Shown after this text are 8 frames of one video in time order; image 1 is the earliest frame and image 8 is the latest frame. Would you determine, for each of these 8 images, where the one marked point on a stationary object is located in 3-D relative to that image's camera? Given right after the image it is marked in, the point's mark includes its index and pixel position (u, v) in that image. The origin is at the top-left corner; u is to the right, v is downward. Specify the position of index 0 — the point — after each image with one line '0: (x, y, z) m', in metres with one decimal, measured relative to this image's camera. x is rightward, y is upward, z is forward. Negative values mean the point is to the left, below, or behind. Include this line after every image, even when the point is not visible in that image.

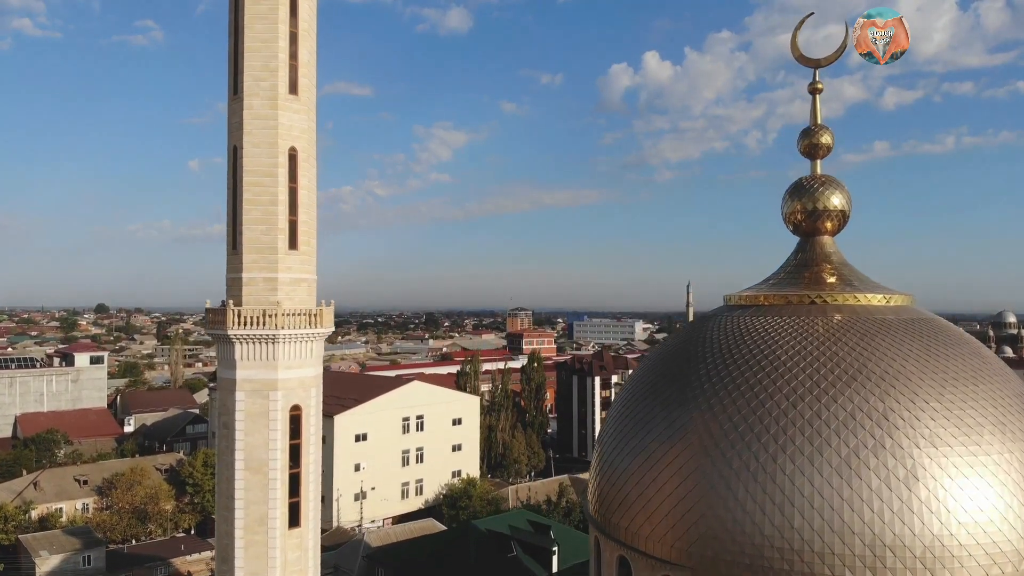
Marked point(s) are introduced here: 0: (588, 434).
0: (+2.1, -4.0, +18.1) m
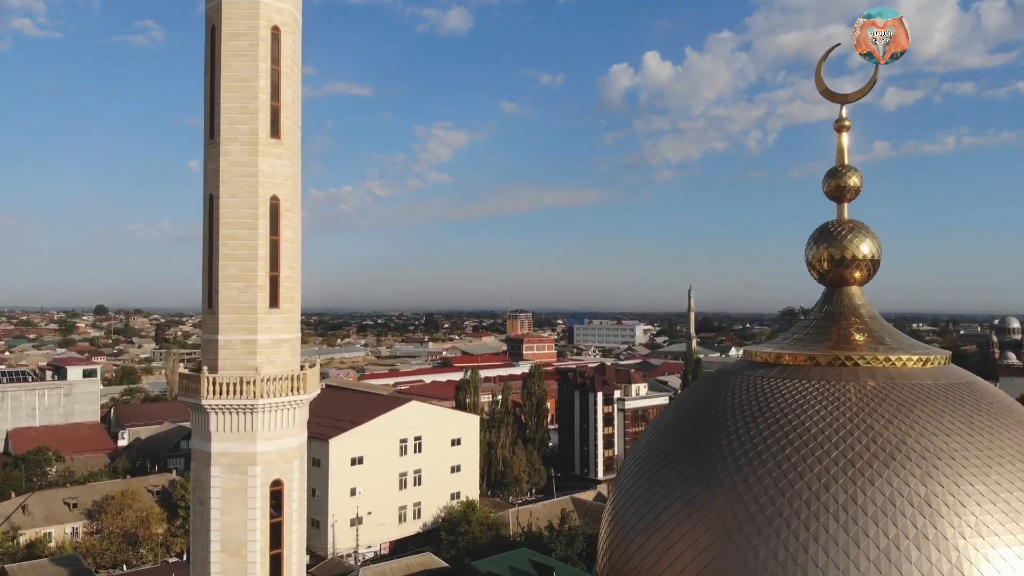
0: (+2.1, -4.4, +17.8) m
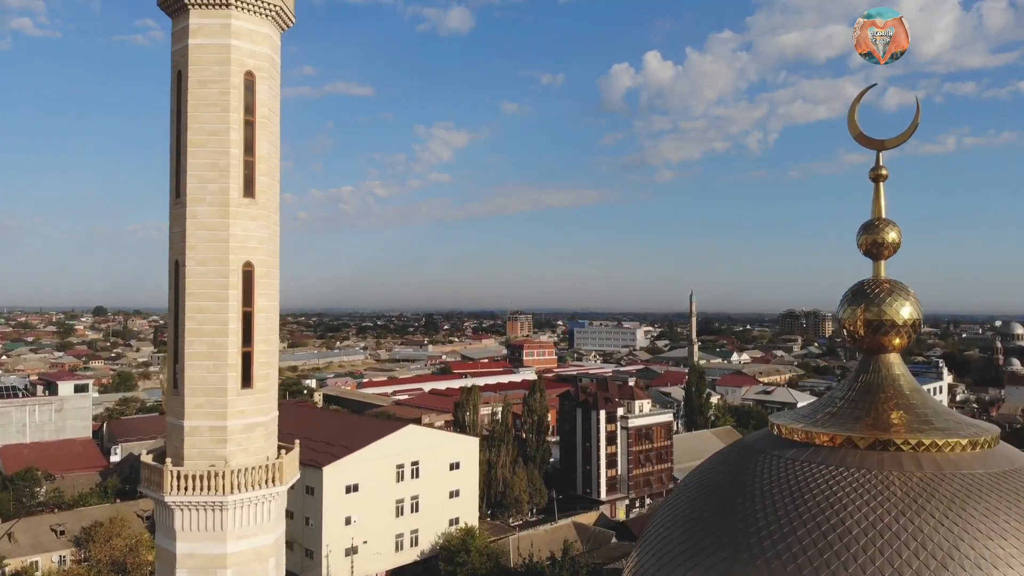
0: (+2.1, -4.8, +17.3) m
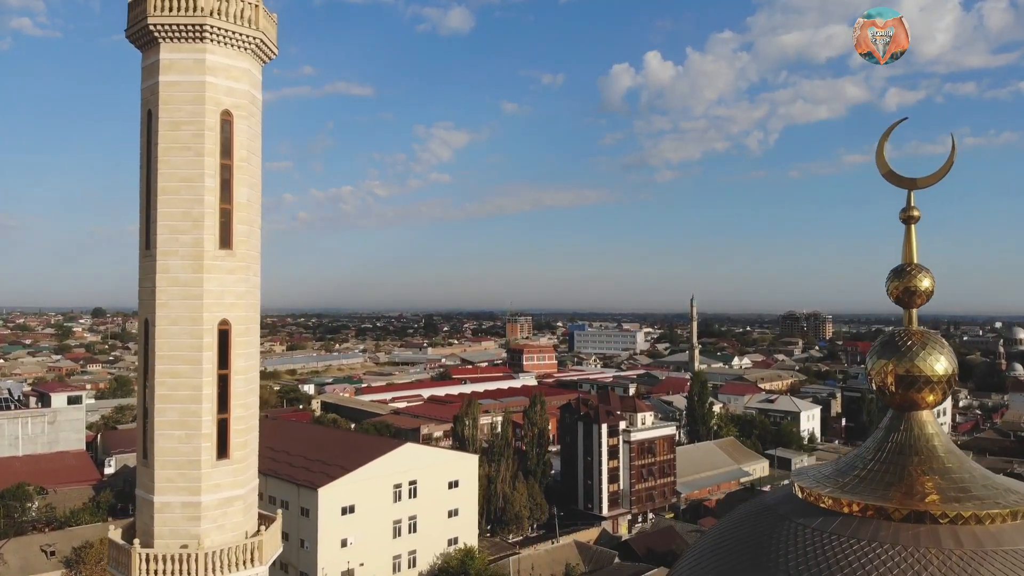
0: (+2.1, -5.1, +17.0) m
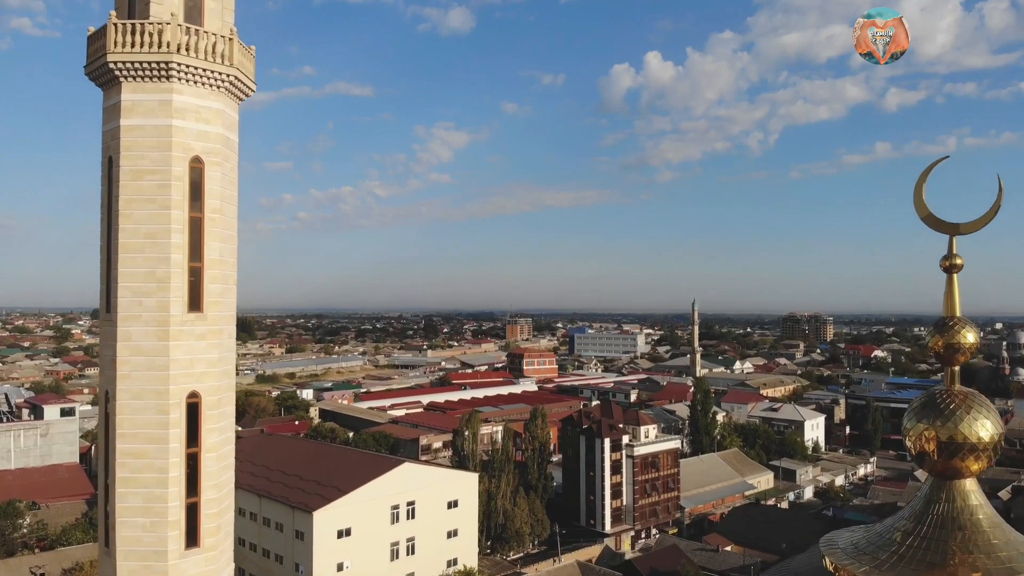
0: (+2.1, -5.3, +16.7) m
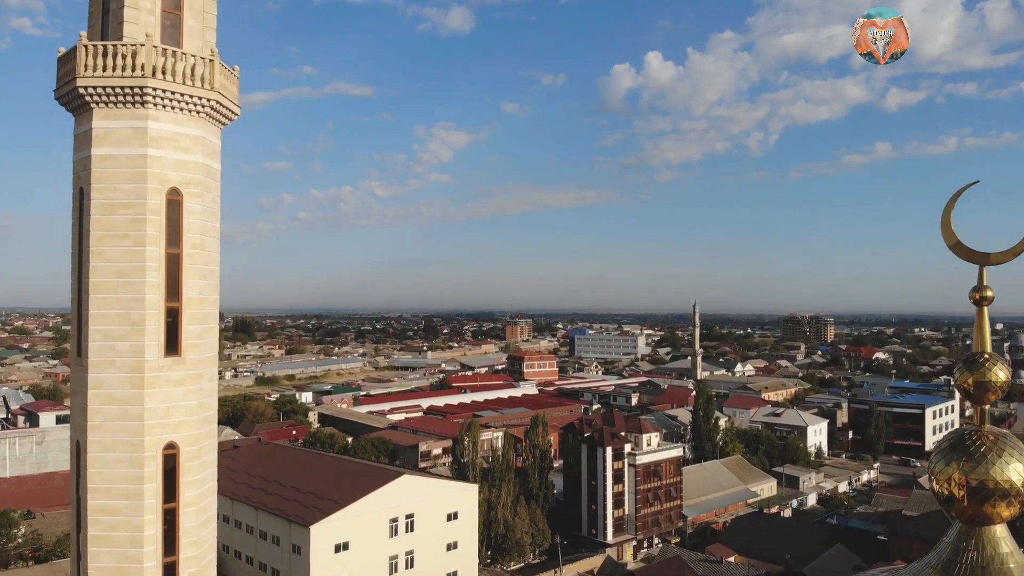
0: (+2.1, -5.5, +16.5) m
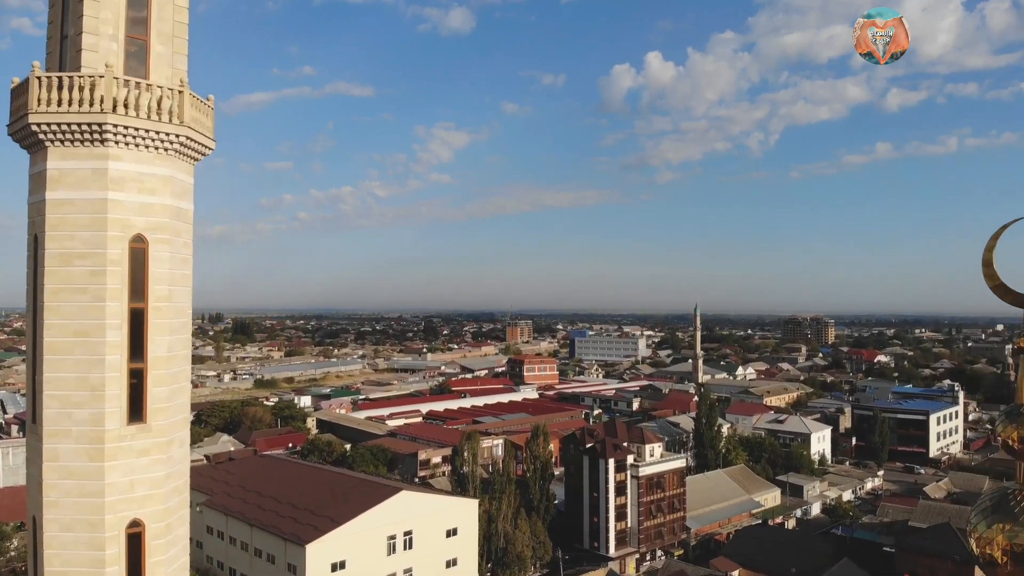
0: (+2.1, -5.7, +16.2) m
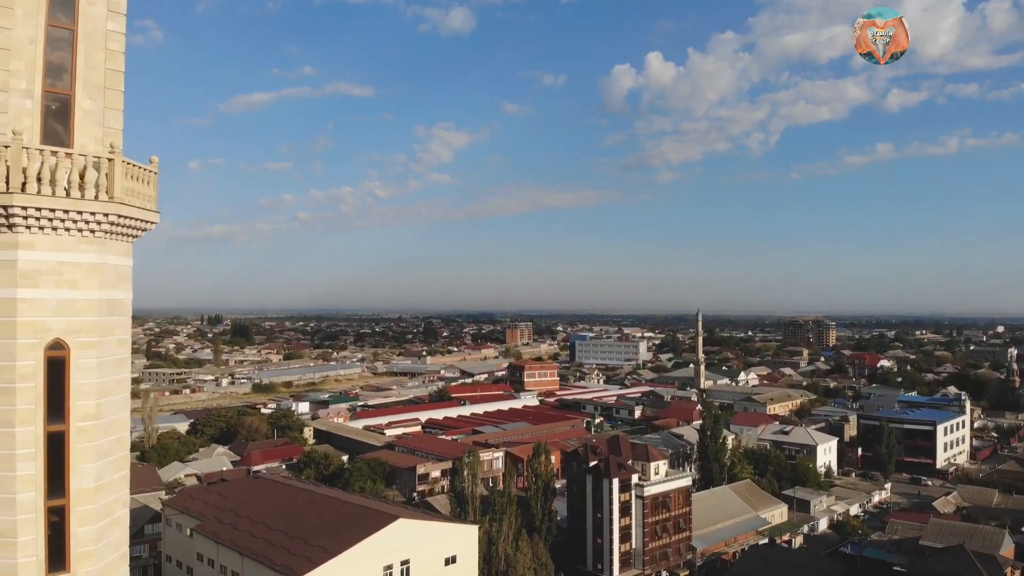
0: (+2.2, -6.1, +15.7) m
